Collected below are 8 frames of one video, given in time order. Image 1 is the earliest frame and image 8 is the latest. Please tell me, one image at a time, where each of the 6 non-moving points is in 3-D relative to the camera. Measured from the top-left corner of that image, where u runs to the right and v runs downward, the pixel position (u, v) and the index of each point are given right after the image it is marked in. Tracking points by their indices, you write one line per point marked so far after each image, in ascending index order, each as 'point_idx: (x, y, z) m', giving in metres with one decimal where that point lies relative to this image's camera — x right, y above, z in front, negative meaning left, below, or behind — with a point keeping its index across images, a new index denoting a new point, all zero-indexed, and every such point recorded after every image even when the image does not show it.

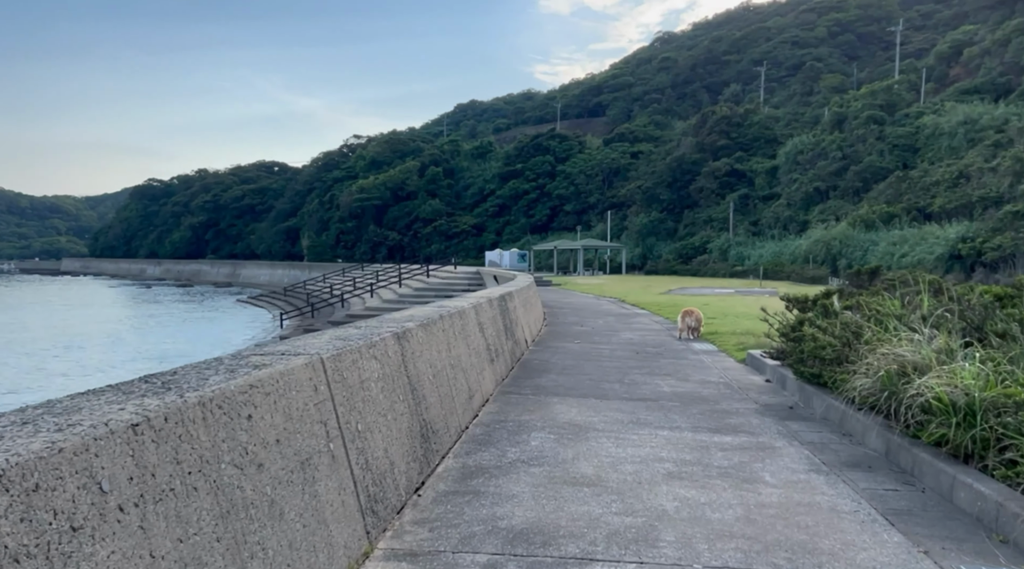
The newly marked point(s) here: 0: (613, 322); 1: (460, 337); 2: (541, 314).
0: (+2.0, -0.7, +14.8) m
1: (-0.4, -0.4, +5.9) m
2: (+0.5, -0.5, +14.3) m
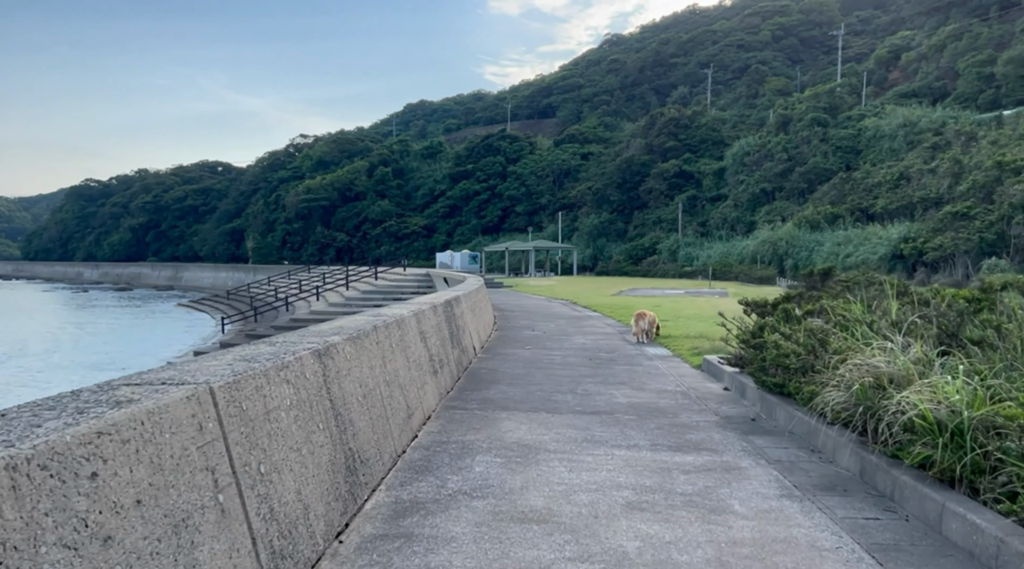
0: (+1.0, -0.8, +14.4) m
1: (-0.8, -0.4, +5.3) m
2: (-0.4, -0.6, +13.8) m
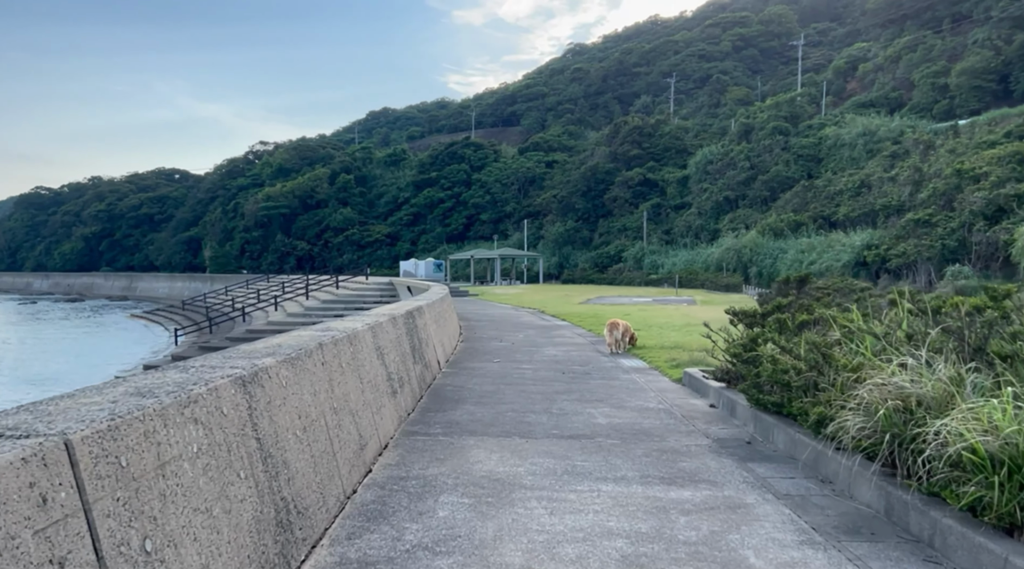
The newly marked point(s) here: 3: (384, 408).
0: (+0.4, -0.9, +13.8) m
1: (-1.0, -0.5, +4.6) m
2: (-1.0, -0.7, +13.1) m
3: (-0.9, -0.9, +5.3) m
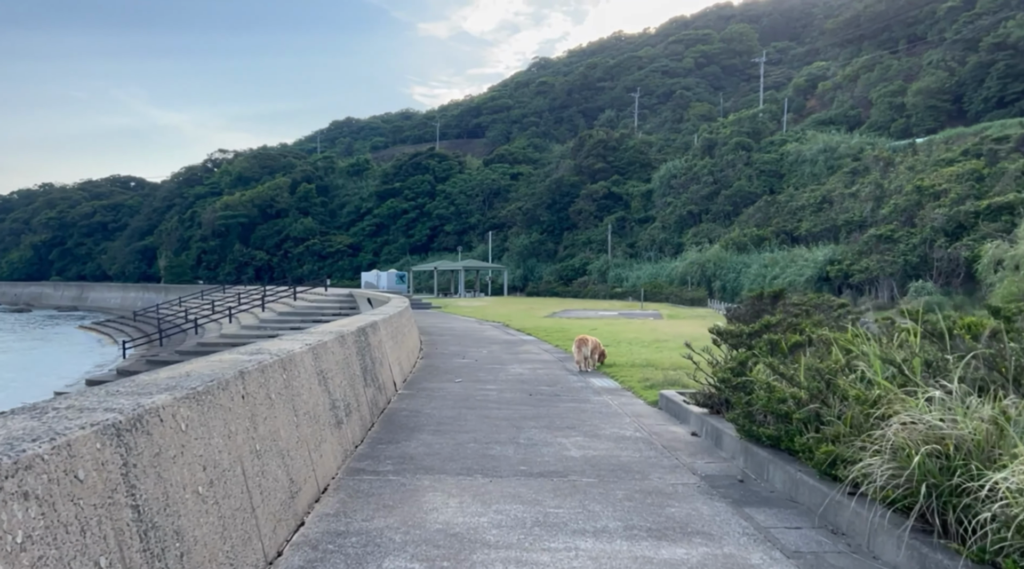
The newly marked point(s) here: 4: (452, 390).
0: (-0.3, -1.2, +13.1) m
1: (-1.2, -0.6, +3.9) m
2: (-1.6, -0.9, +12.4) m
3: (-1.1, -1.0, +4.6) m
4: (-0.7, -1.2, +8.2) m
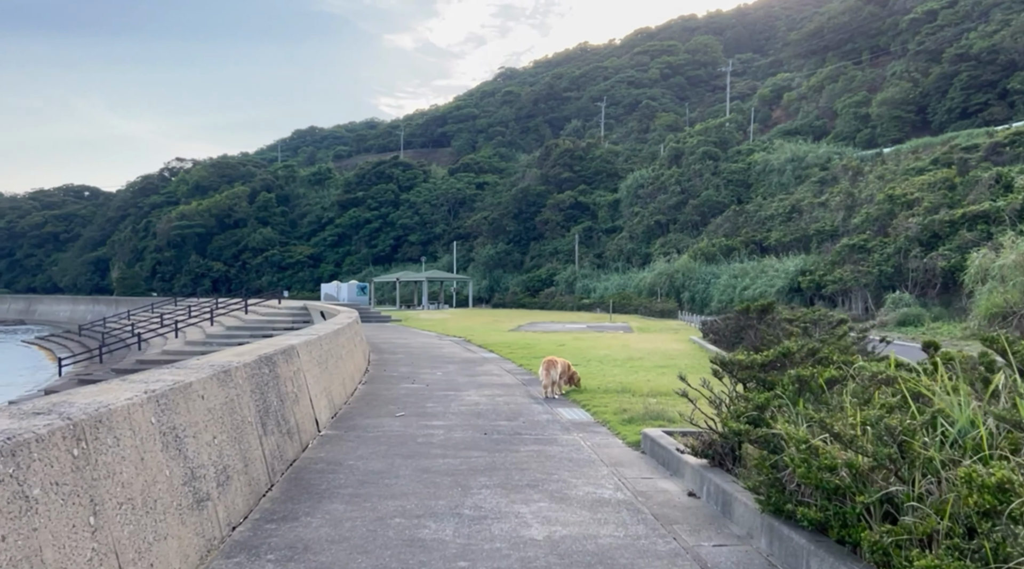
0: (-0.9, -1.4, +11.7) m
1: (-1.4, -0.7, +2.4) m
2: (-2.2, -1.1, +10.8) m
3: (-1.4, -1.0, +3.1) m
4: (-1.1, -1.3, +6.8) m
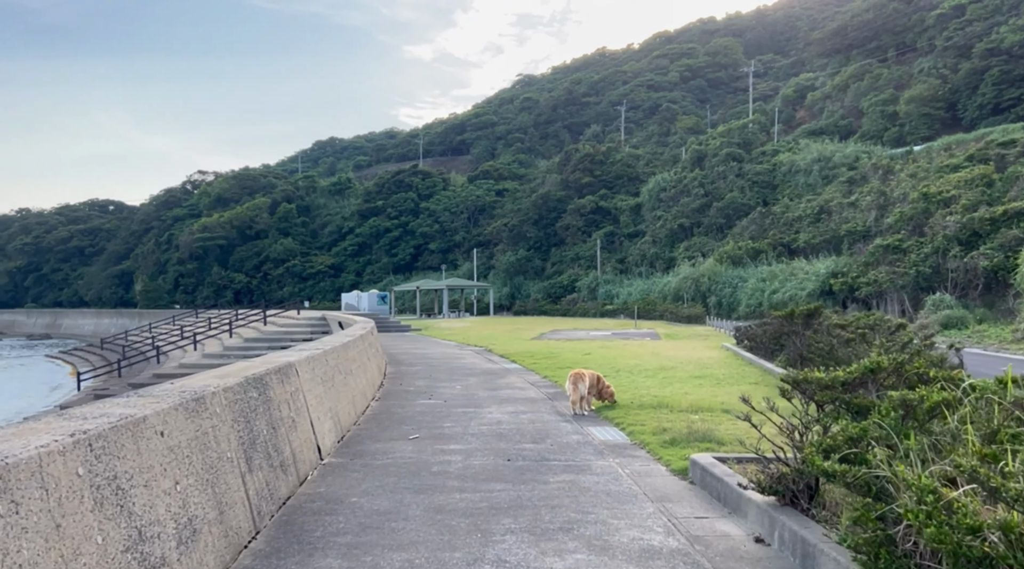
0: (-0.6, -1.5, +10.9) m
1: (-1.4, -0.7, +1.7) m
2: (-1.9, -1.2, +10.1) m
3: (-1.3, -1.1, +2.3) m
4: (-0.9, -1.4, +6.0) m
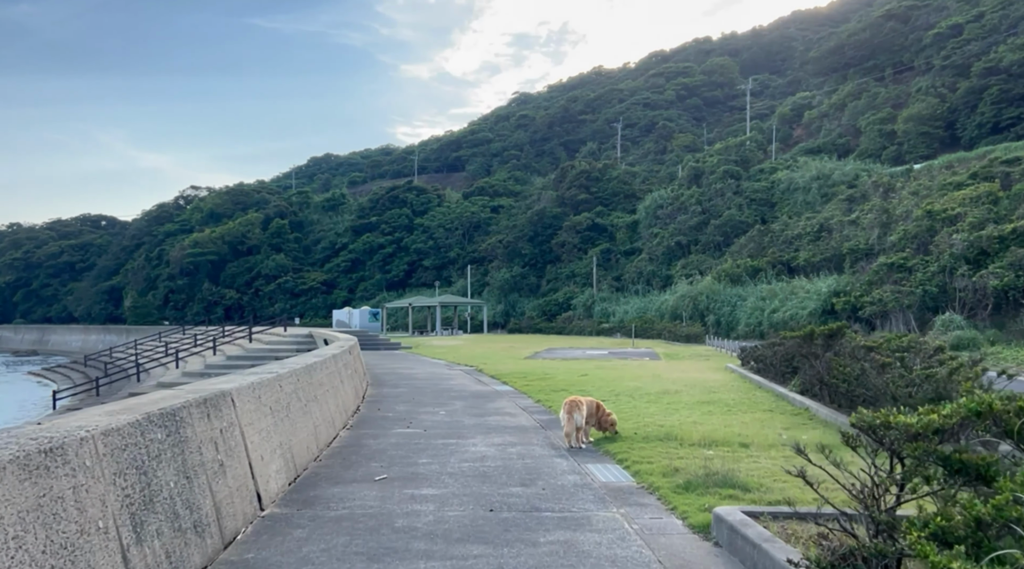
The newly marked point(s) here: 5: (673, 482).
0: (-0.7, -1.7, +9.9) m
1: (-1.4, -0.7, +0.7) m
2: (-2.0, -1.4, +9.1) m
3: (-1.4, -1.1, +1.3) m
4: (-1.0, -1.4, +5.0) m
5: (+1.2, -1.4, +5.6) m
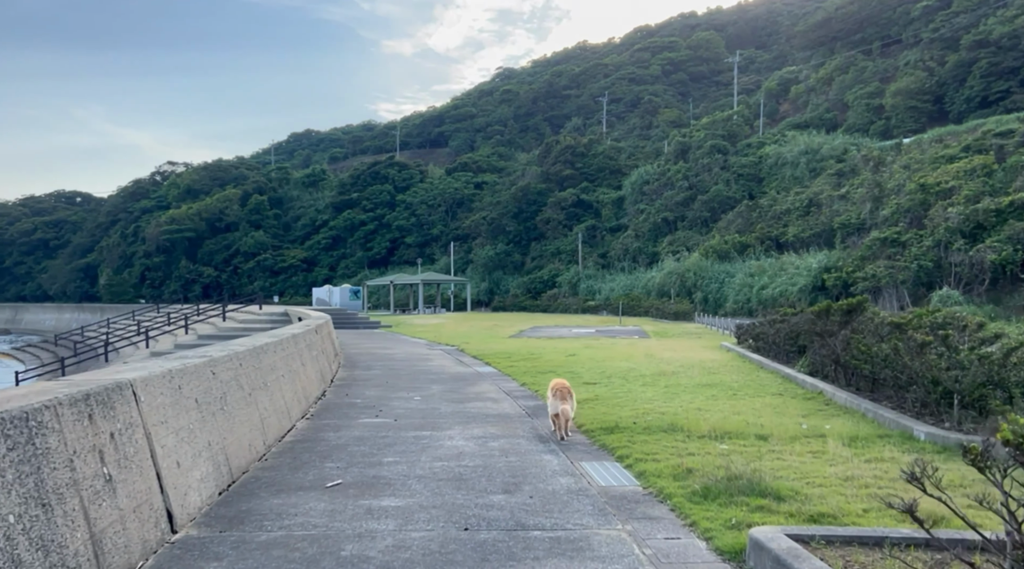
0: (-0.9, -1.3, +8.9) m
1: (-1.5, -0.6, -0.3) m
2: (-2.2, -1.1, +8.1) m
3: (-1.4, -1.0, +0.3) m
4: (-1.1, -1.2, +4.0) m
5: (+1.1, -1.2, +4.6) m
